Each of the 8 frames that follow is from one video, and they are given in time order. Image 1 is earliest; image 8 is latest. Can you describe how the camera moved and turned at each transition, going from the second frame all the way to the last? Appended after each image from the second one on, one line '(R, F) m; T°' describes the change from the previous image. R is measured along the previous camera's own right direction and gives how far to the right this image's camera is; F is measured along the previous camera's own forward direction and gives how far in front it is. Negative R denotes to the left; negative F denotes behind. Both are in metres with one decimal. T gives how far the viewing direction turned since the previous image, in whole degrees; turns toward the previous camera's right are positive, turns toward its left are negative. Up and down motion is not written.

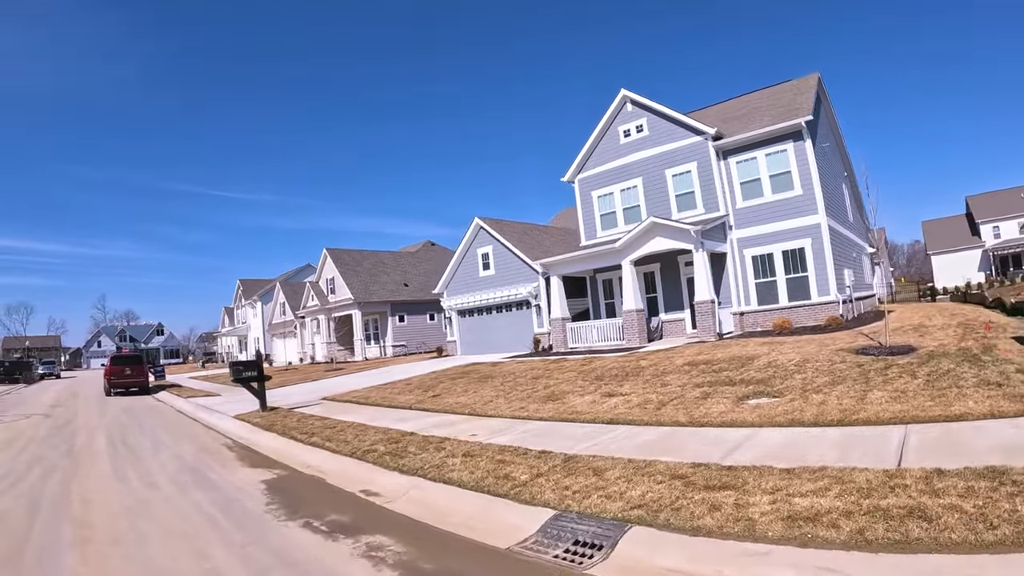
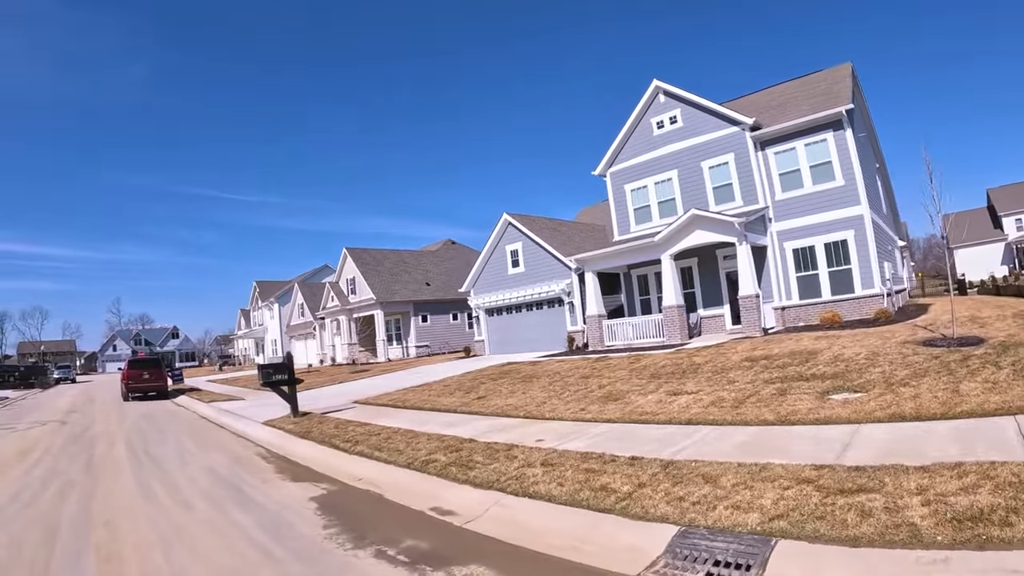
(-0.9, +1.0) m; -1°
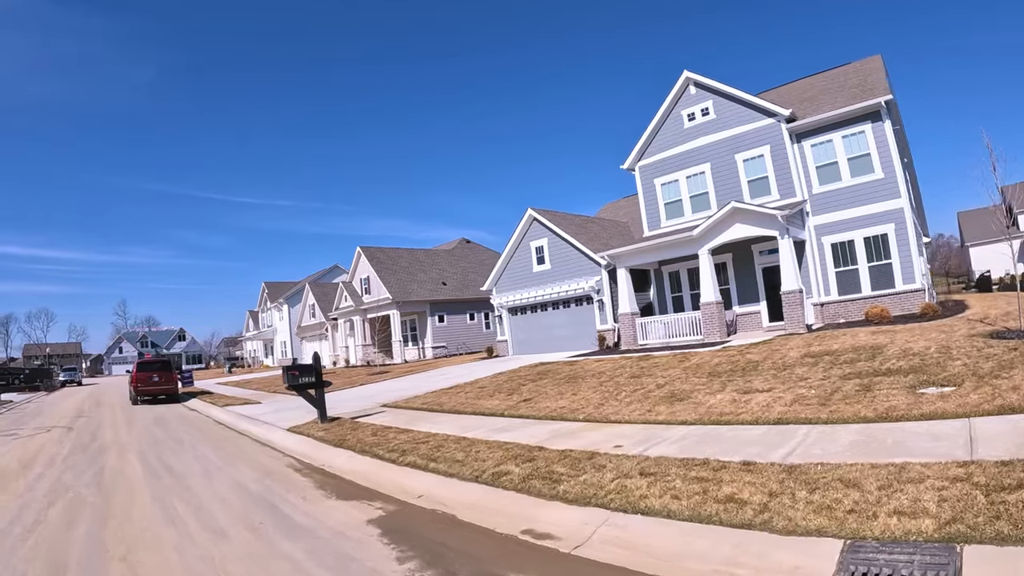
(-0.9, +1.1) m; 0°
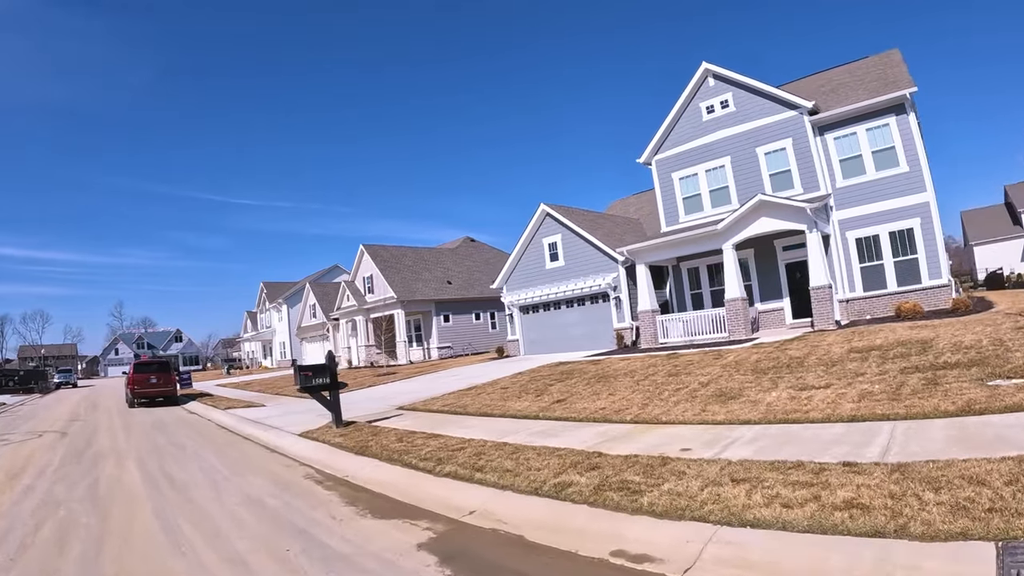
(-0.7, +0.9) m; 0°
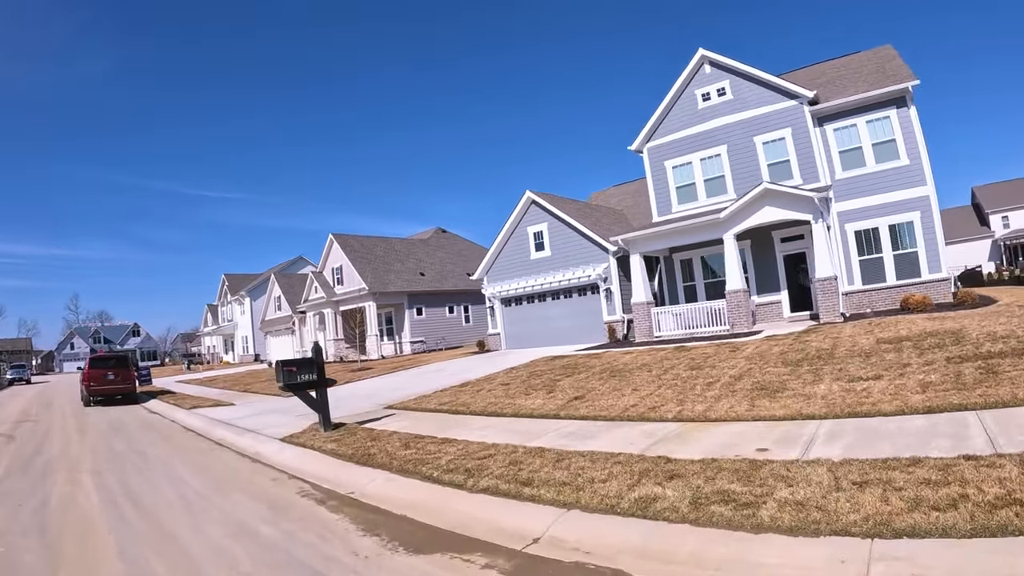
(-0.9, +1.3) m; +4°
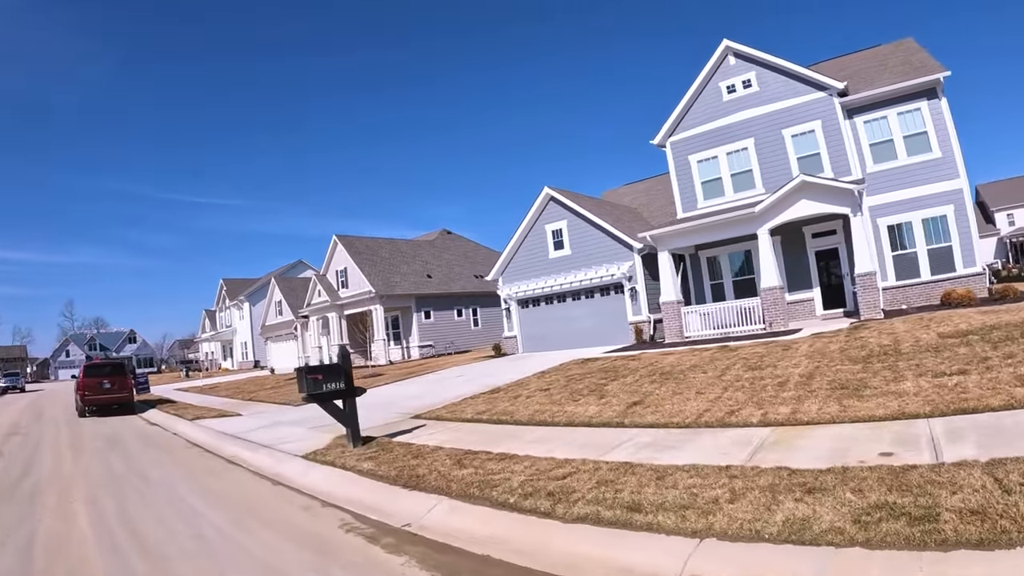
(-0.8, +1.0) m; 0°
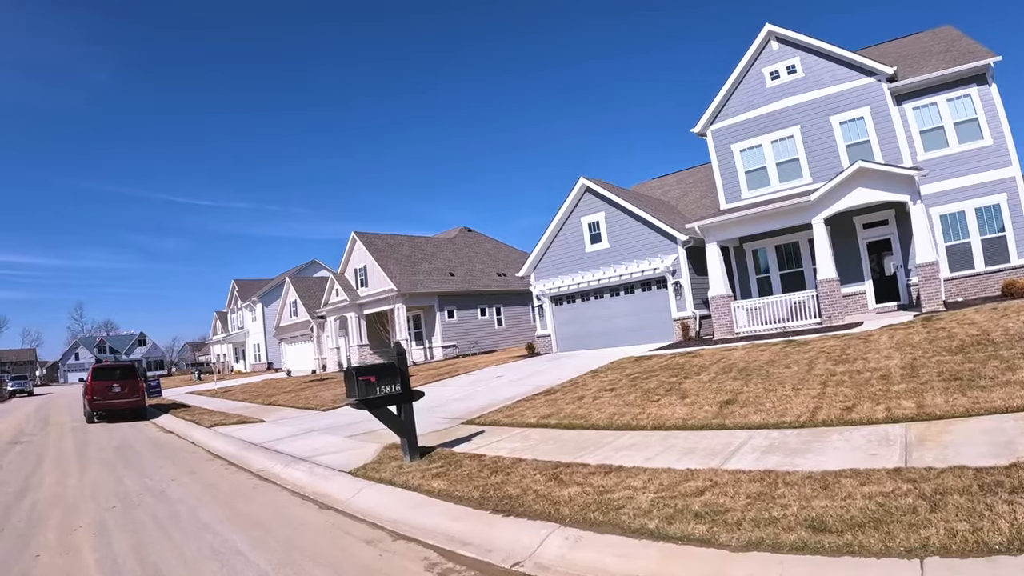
(-1.0, +0.9) m; 0°
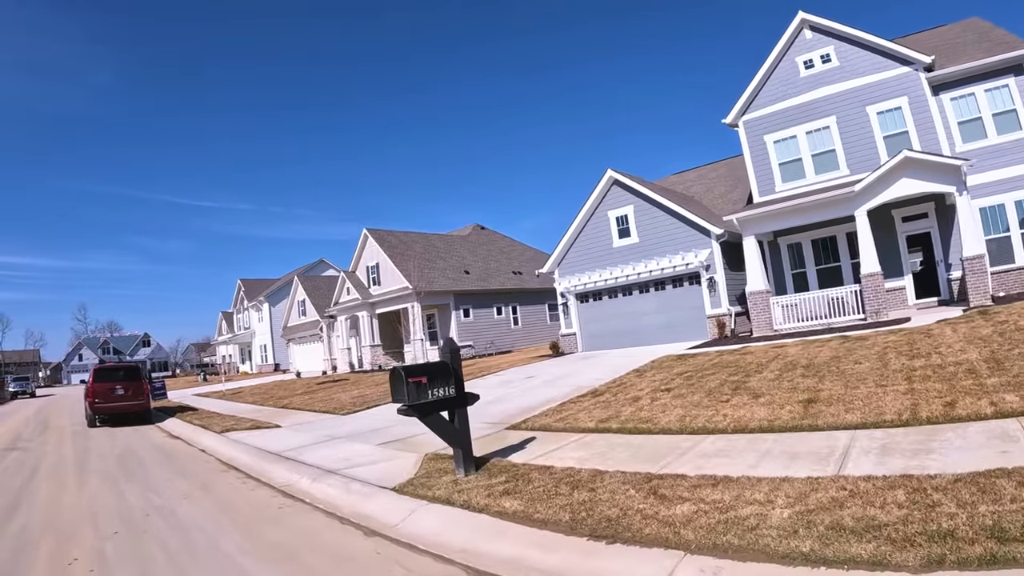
(-0.8, +0.7) m; 0°
